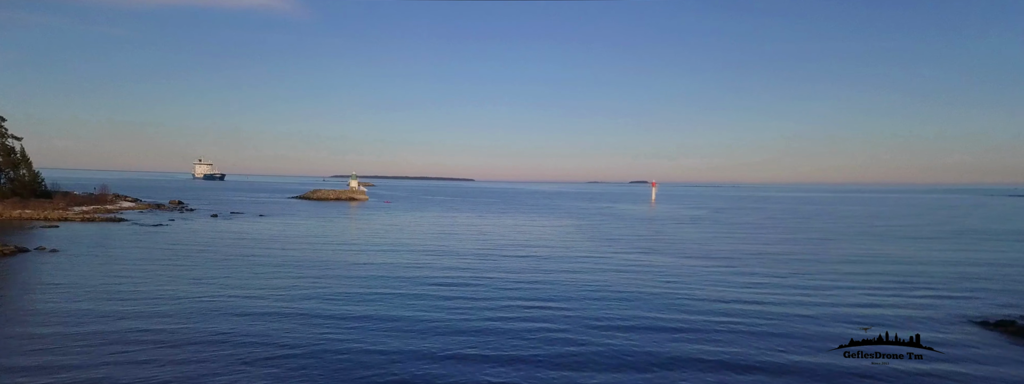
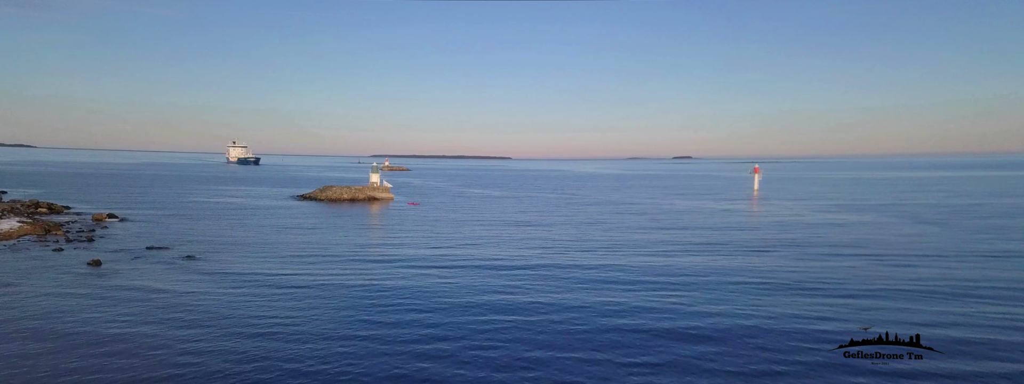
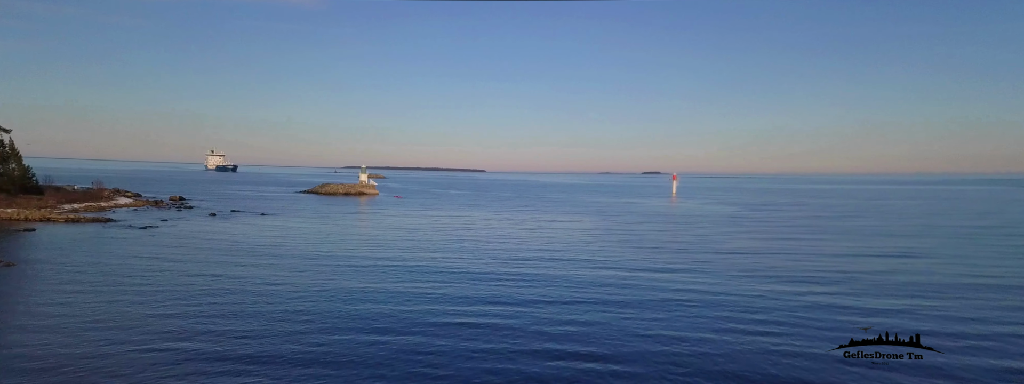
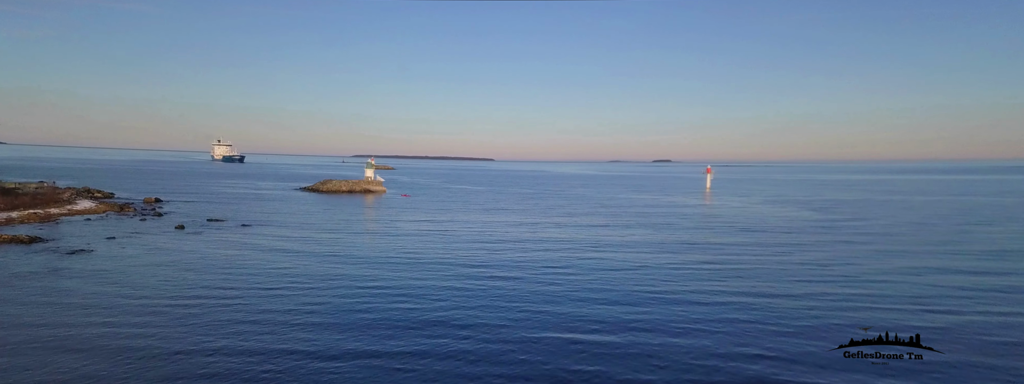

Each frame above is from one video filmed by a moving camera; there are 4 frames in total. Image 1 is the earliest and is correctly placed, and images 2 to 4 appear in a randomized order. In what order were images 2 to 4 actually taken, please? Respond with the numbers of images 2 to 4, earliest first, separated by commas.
3, 4, 2
